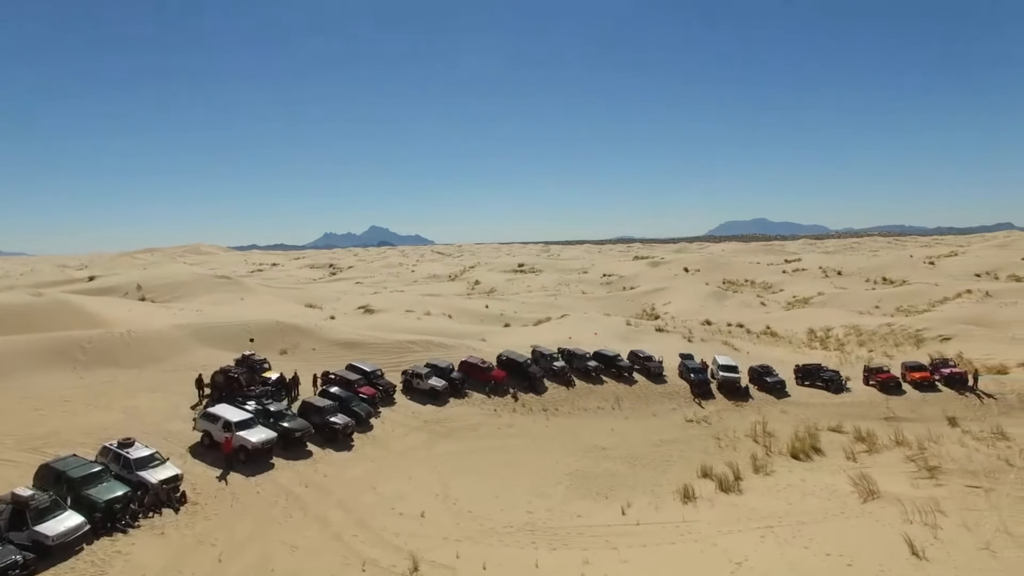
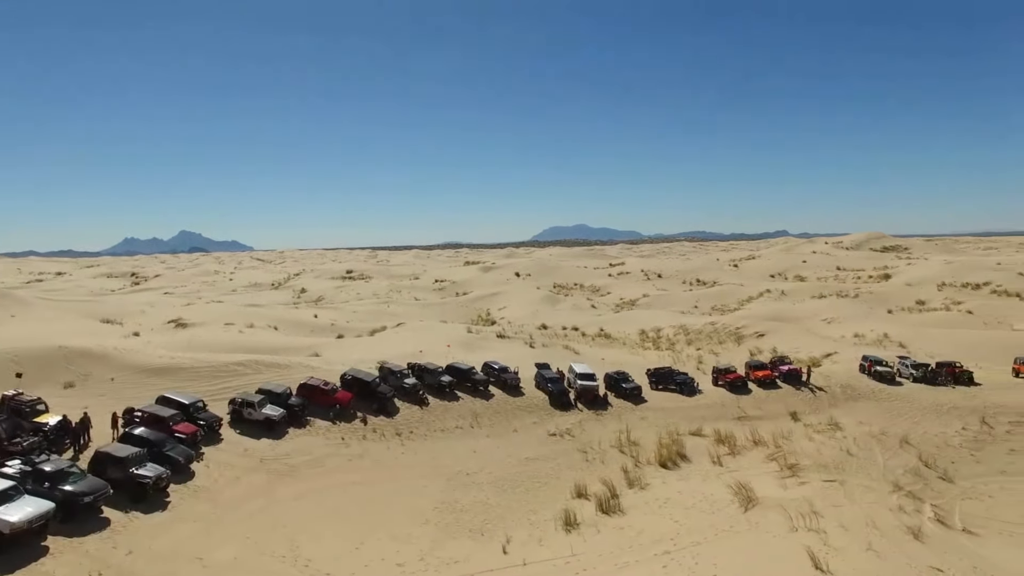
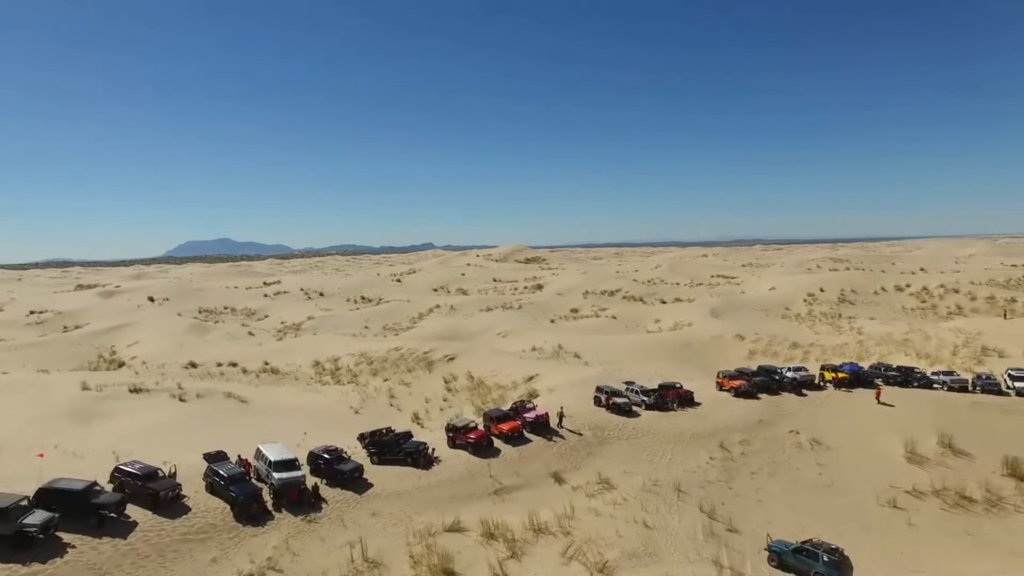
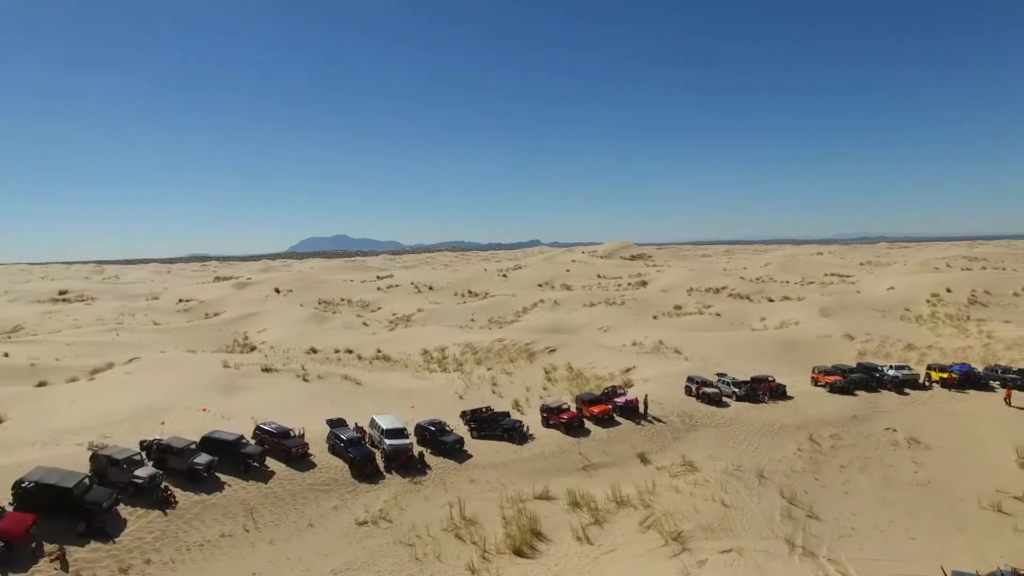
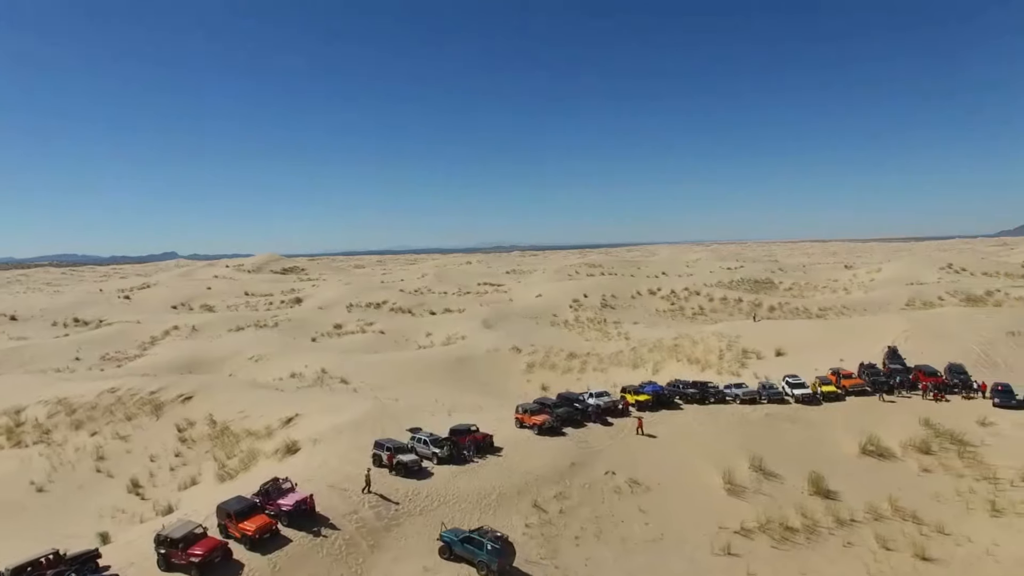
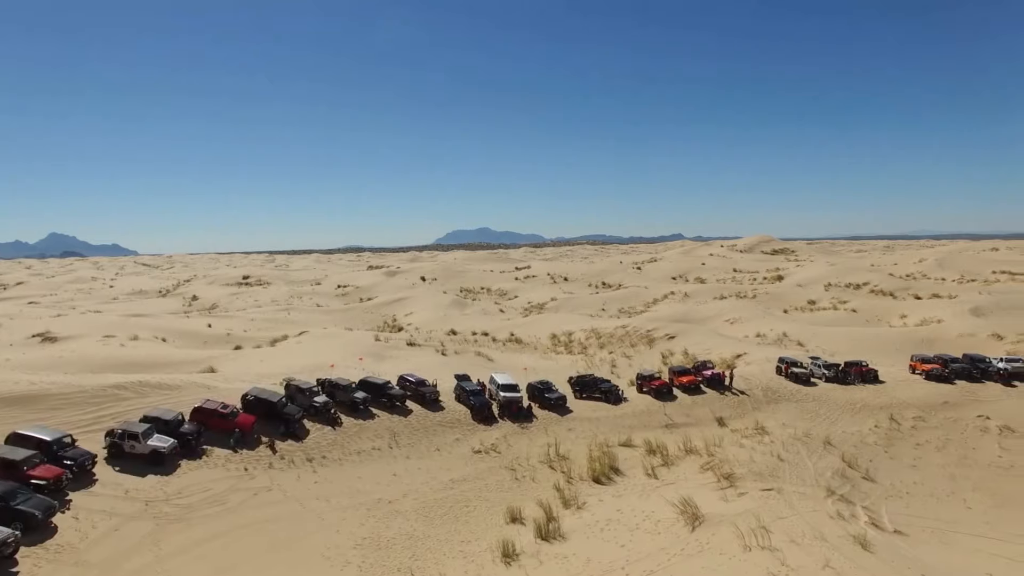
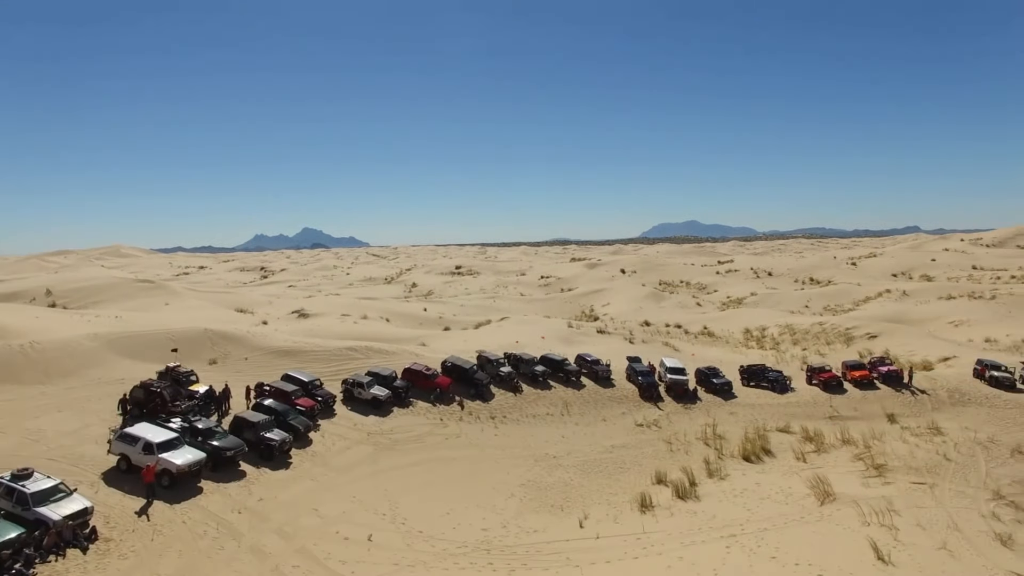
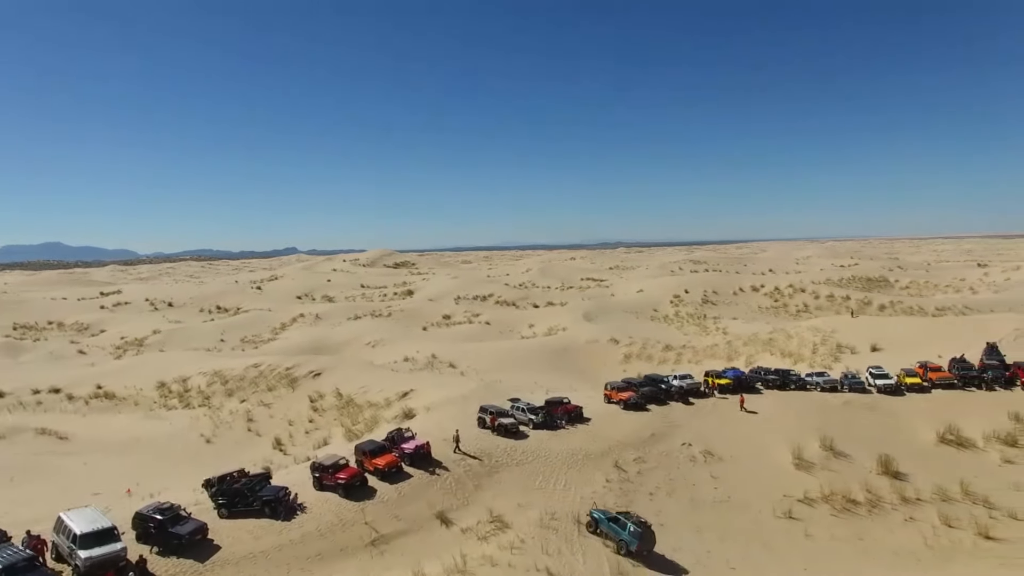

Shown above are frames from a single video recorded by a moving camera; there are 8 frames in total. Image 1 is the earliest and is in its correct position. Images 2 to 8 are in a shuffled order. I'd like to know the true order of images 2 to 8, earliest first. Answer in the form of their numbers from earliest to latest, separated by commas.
7, 2, 6, 4, 3, 8, 5
